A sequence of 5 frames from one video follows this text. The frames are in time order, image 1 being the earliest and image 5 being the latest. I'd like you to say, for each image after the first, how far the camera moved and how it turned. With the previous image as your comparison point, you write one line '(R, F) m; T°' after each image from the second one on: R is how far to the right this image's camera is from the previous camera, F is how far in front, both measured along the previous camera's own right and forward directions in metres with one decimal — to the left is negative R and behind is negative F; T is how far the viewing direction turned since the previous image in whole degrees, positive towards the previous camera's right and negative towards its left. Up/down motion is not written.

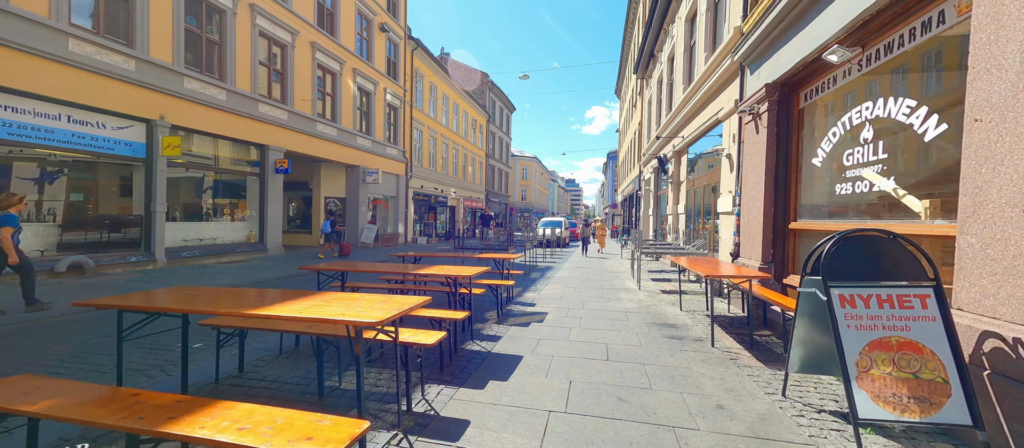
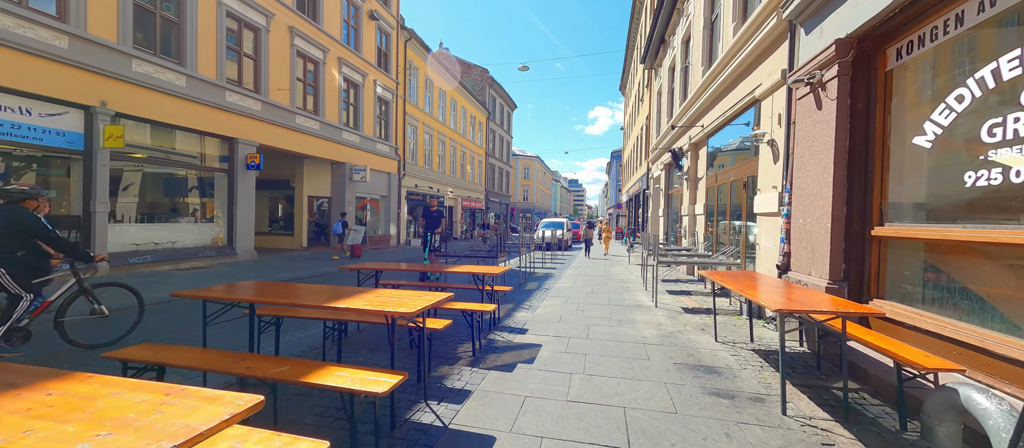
(+0.2, +1.4) m; 0°
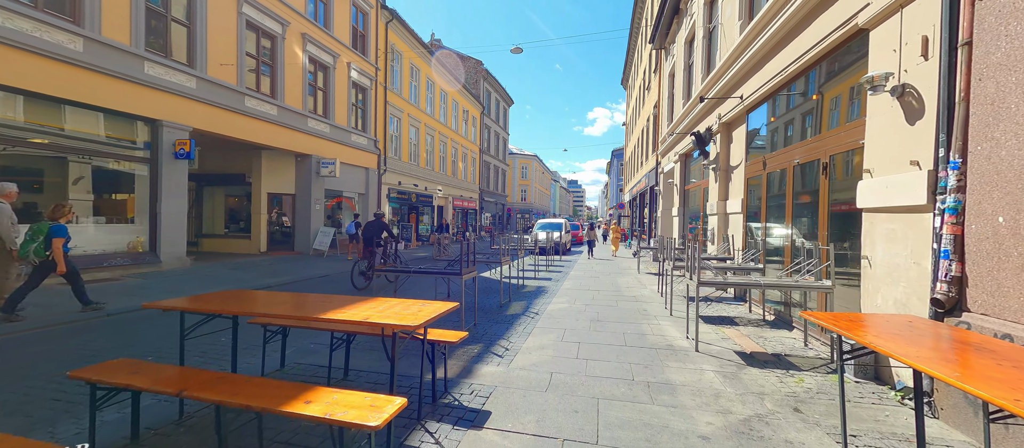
(+0.4, +2.3) m; 0°
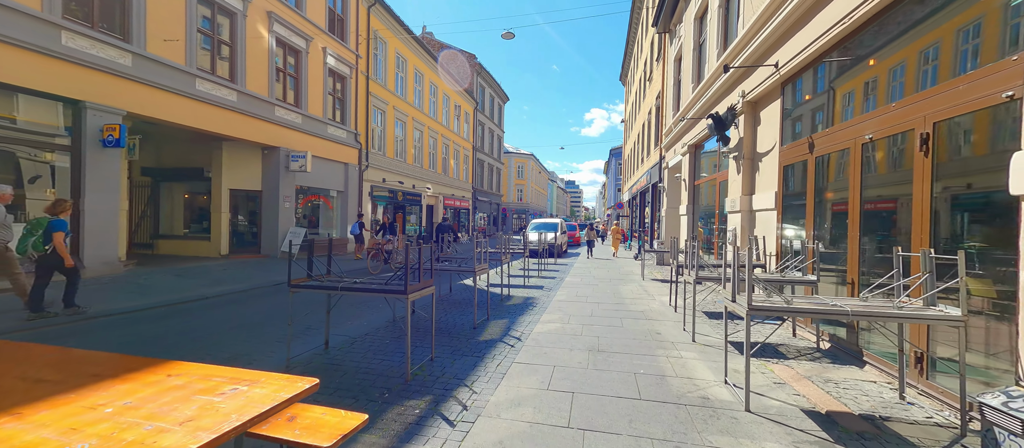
(+0.3, +1.5) m; 0°
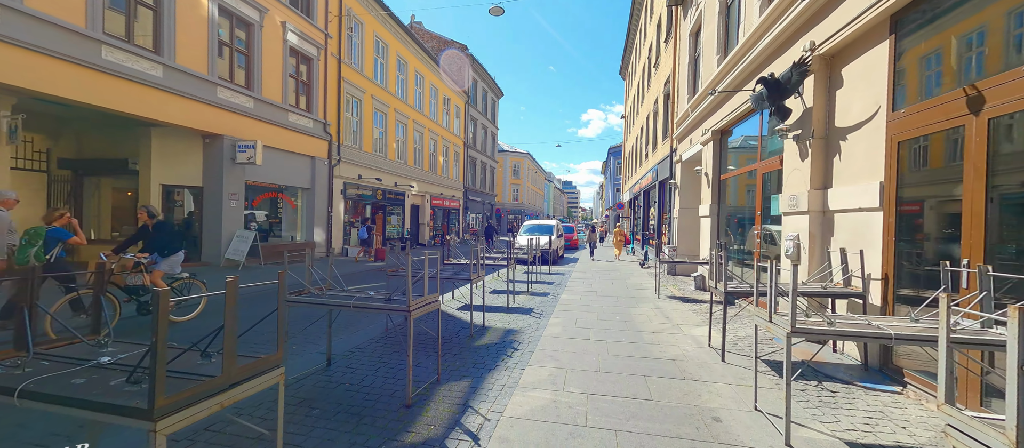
(+0.3, +2.1) m; 0°
